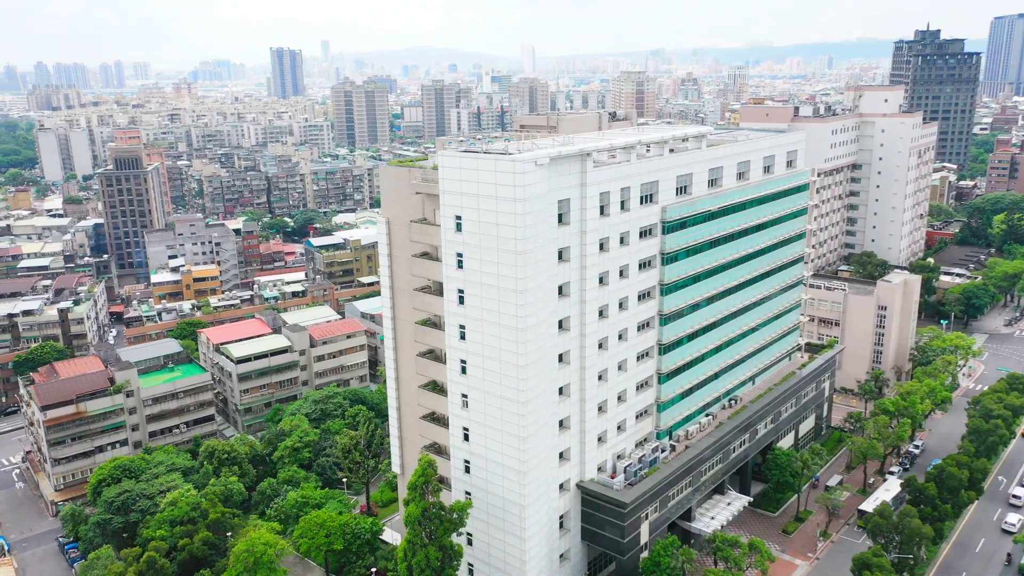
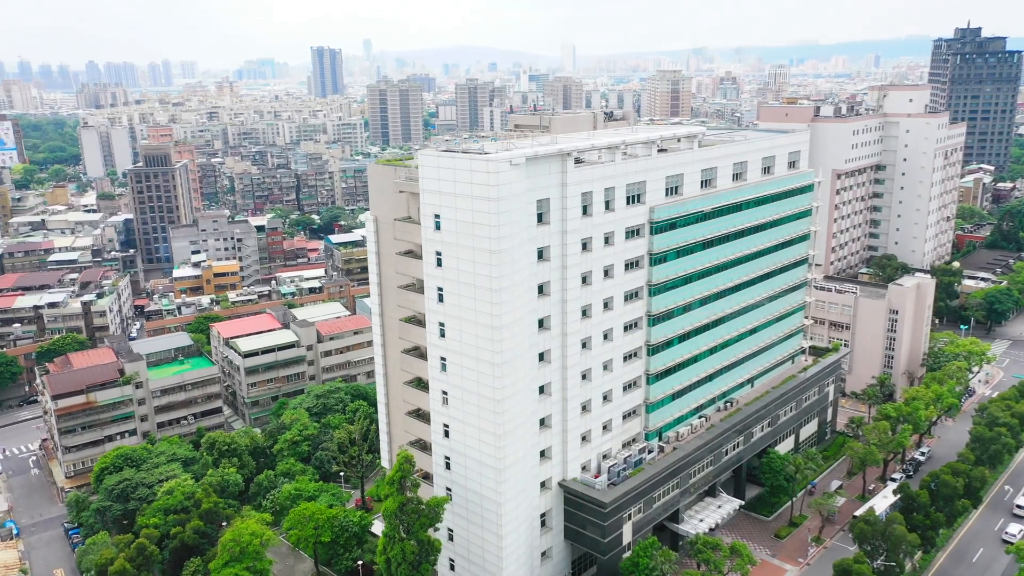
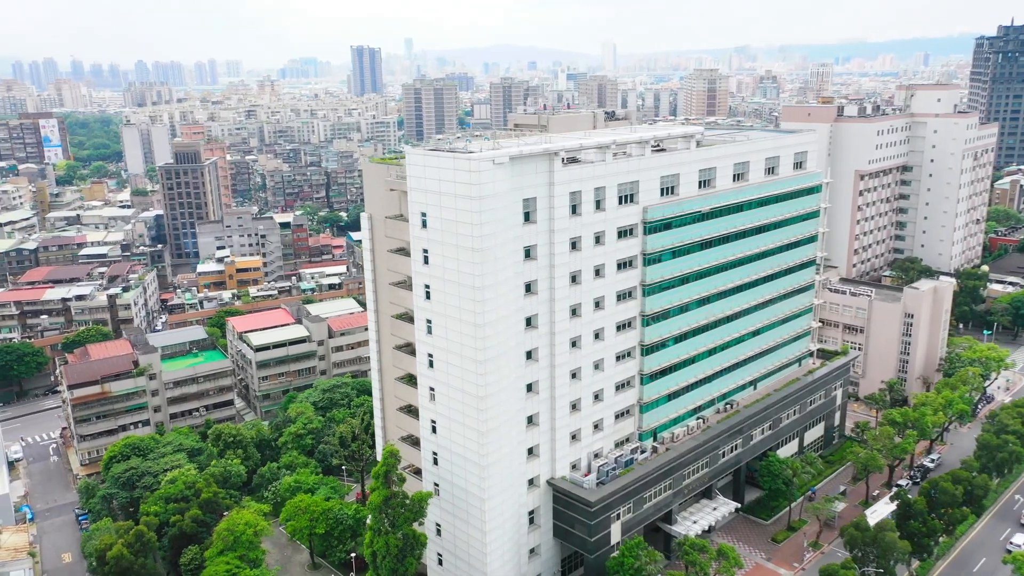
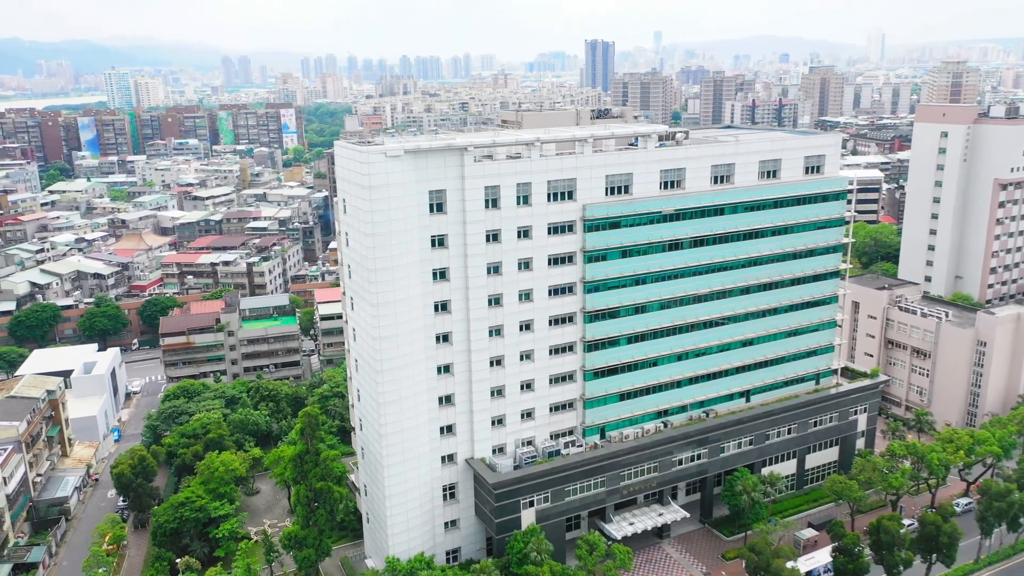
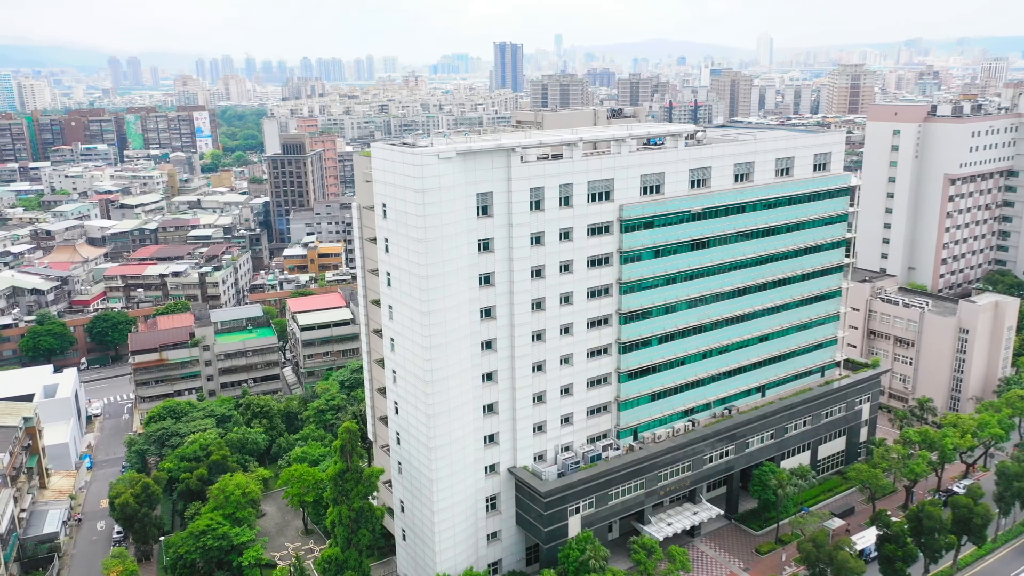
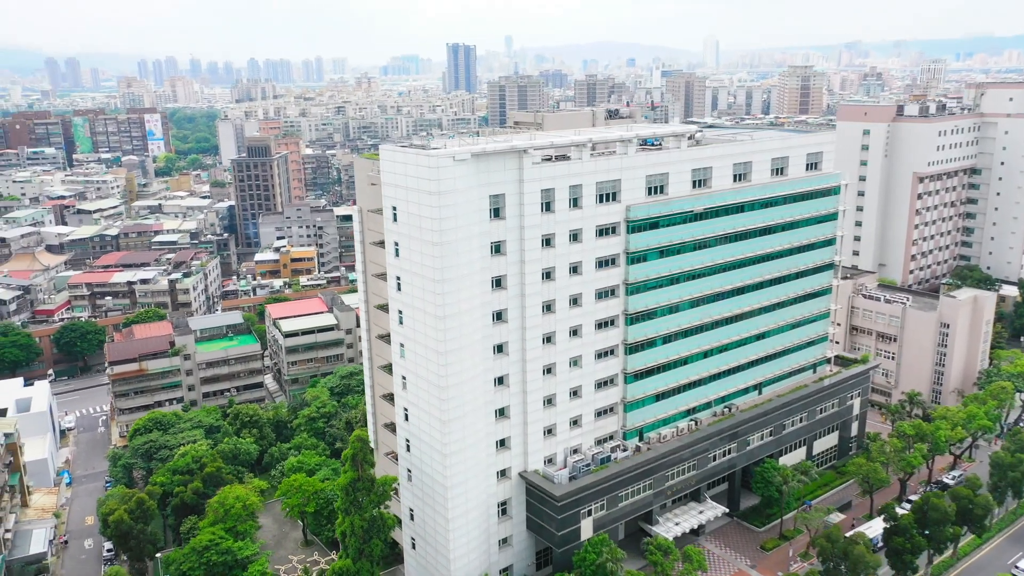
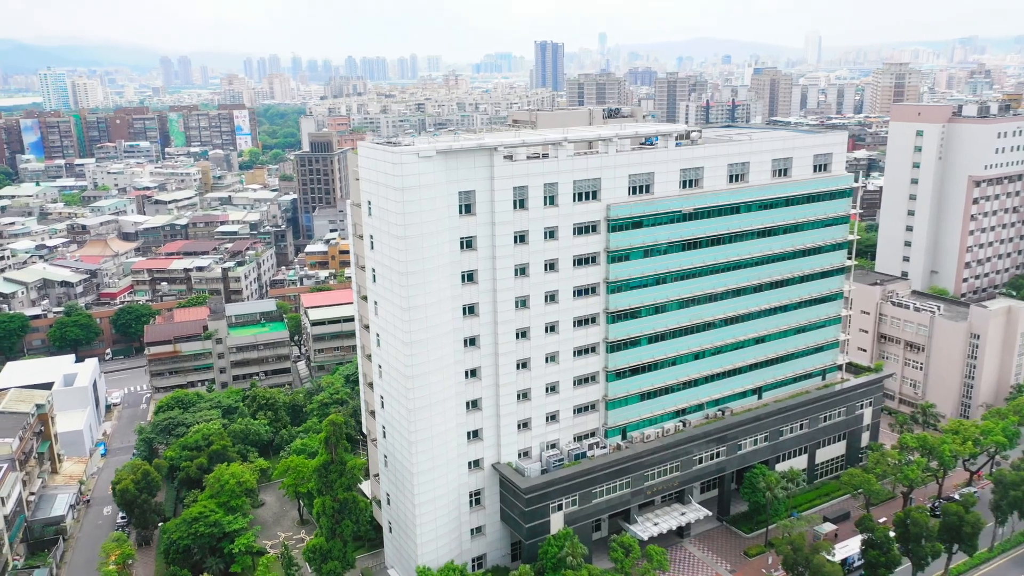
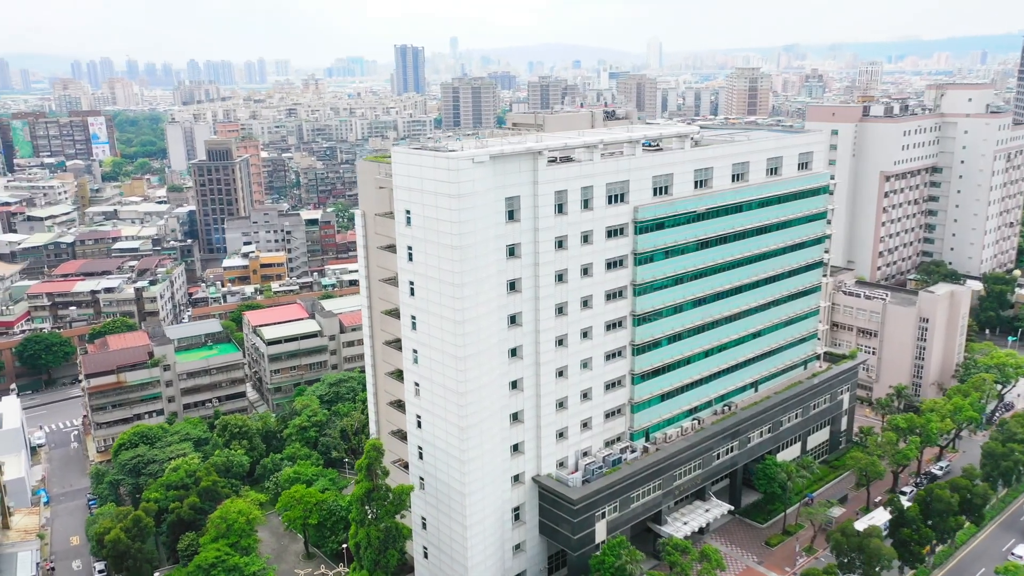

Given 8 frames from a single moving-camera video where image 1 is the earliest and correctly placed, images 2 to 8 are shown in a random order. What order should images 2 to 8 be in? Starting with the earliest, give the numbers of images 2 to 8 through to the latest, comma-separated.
2, 3, 8, 6, 5, 7, 4
